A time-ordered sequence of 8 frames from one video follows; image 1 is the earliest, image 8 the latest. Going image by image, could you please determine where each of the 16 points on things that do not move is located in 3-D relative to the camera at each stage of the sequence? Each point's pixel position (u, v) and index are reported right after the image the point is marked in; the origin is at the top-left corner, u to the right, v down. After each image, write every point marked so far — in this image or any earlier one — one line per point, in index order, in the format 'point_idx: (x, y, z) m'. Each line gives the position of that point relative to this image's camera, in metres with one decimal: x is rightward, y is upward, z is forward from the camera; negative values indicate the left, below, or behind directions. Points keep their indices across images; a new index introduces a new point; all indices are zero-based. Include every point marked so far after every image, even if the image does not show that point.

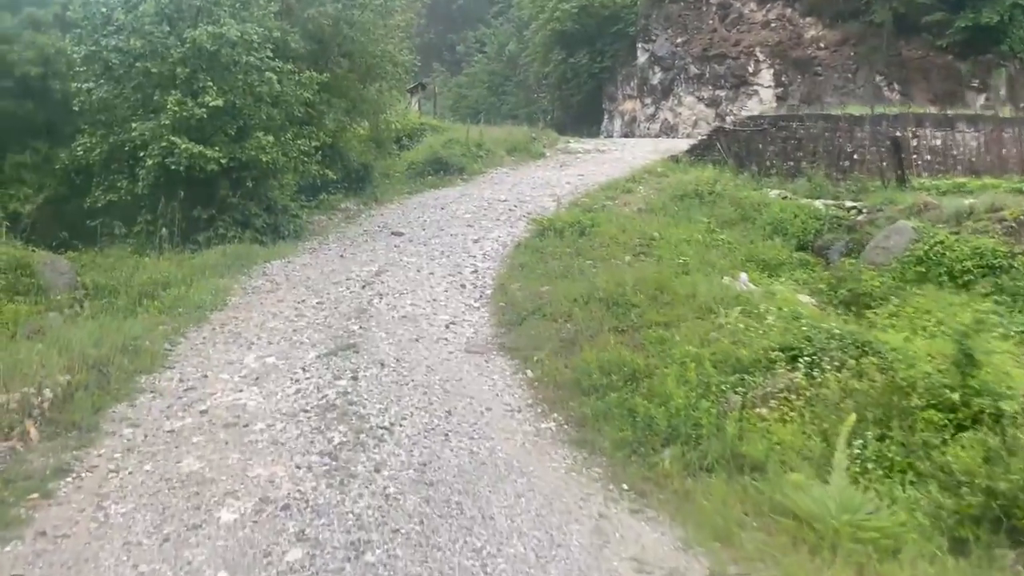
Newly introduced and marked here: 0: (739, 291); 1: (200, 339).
0: (+2.6, 0.0, +8.7) m
1: (-3.3, -0.6, +8.2) m
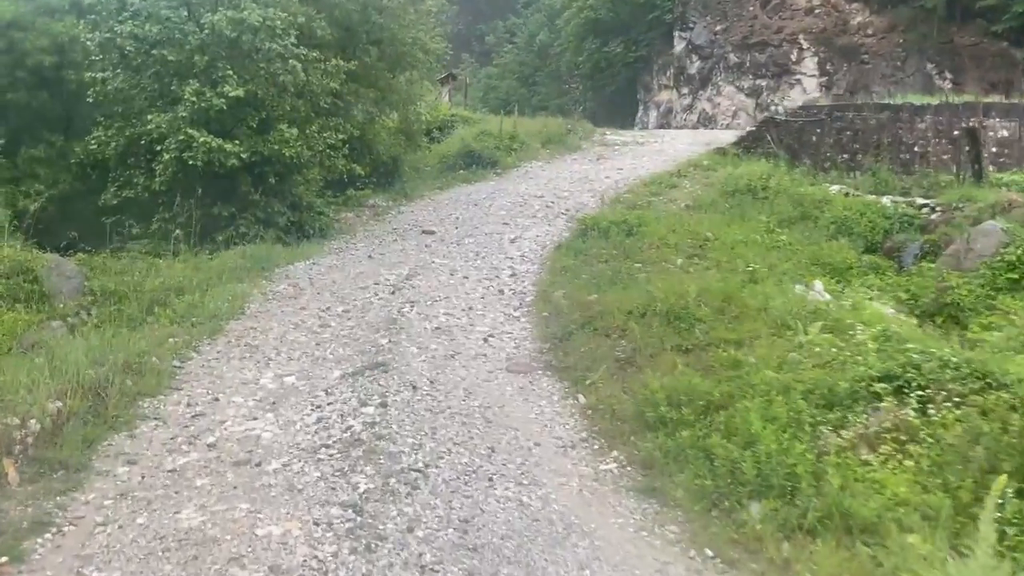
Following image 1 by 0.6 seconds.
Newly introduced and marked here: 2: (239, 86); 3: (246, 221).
0: (+3.0, -0.1, +7.7) m
1: (-2.9, -0.6, +7.4) m
2: (-4.2, +3.1, +11.7) m
3: (-4.3, +1.1, +12.3) m
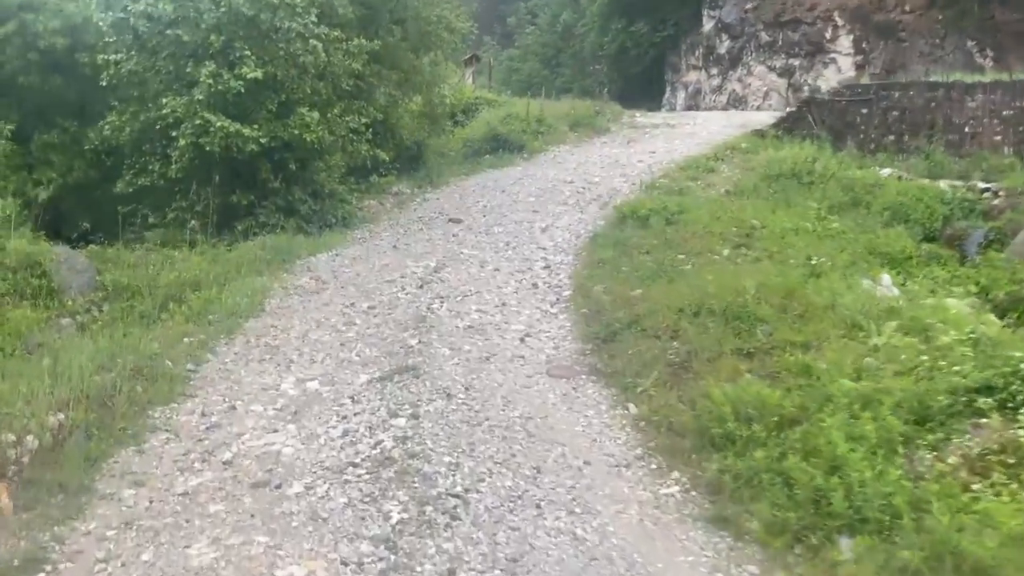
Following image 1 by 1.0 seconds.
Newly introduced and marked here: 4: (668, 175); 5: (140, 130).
0: (+3.4, -0.1, +7.0) m
1: (-2.5, -0.6, +6.9) m
2: (-3.7, +3.2, +11.2) m
3: (-3.8, +1.2, +11.8) m
4: (+3.1, +2.2, +15.1) m
5: (-5.7, +2.4, +11.7) m
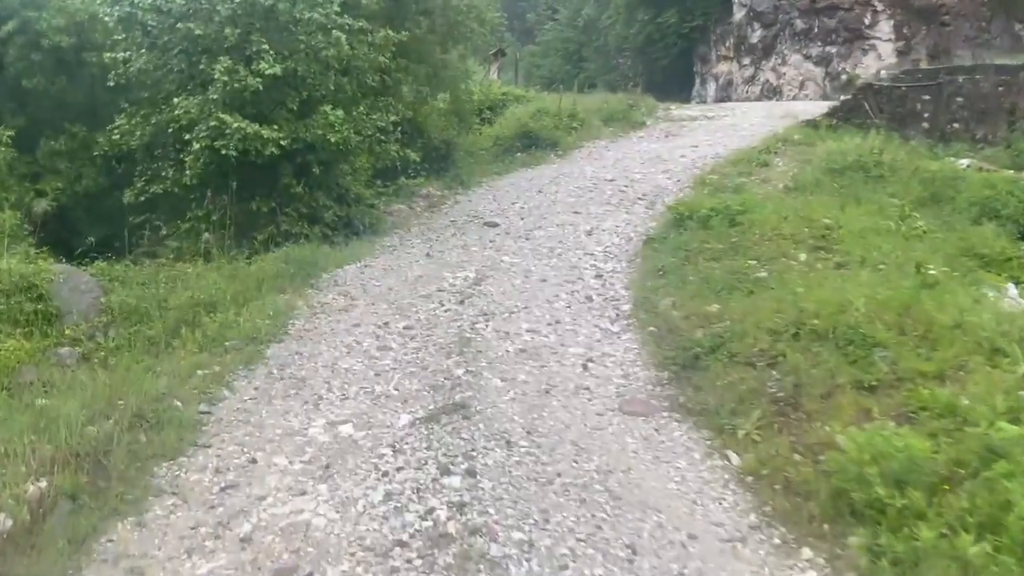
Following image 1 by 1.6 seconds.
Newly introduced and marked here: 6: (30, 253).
0: (+3.9, -0.2, +5.9) m
1: (-2.0, -0.8, +6.0) m
2: (-3.1, +3.0, +10.2) m
3: (-3.2, +1.0, +10.9) m
4: (+3.8, +2.1, +14.0) m
5: (-5.1, +2.2, +10.8) m
6: (-5.4, +0.4, +8.5) m
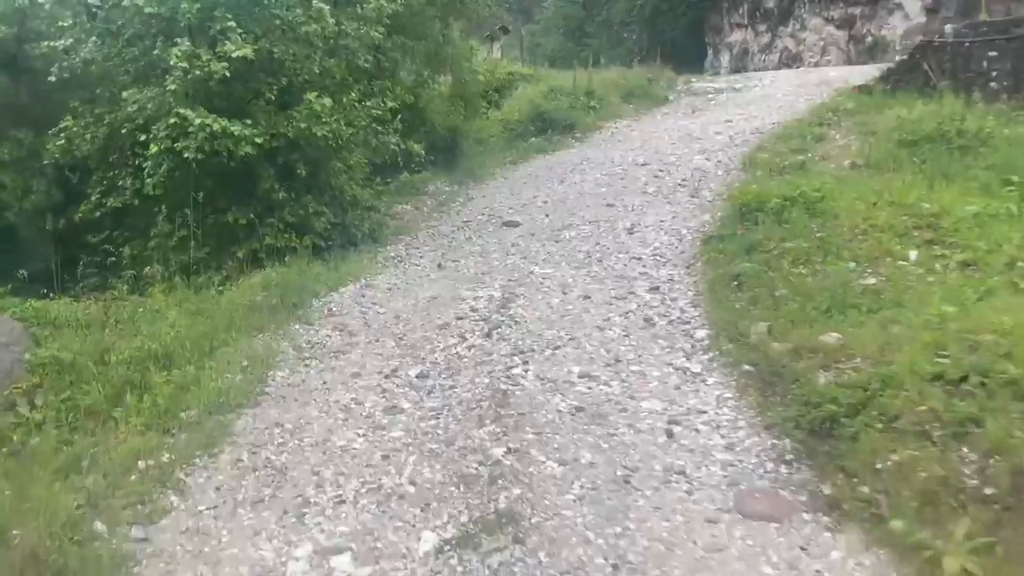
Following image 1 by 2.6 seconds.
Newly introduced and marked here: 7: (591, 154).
0: (+4.2, -0.3, +4.1) m
1: (-1.7, -1.2, +4.2) m
2: (-2.9, +2.7, +8.4) m
3: (-2.9, +0.7, +9.1) m
4: (+4.0, +2.2, +12.2) m
5: (-4.8, +1.8, +9.1) m
6: (-5.0, 0.0, +6.8) m
7: (+1.5, +2.5, +14.4) m
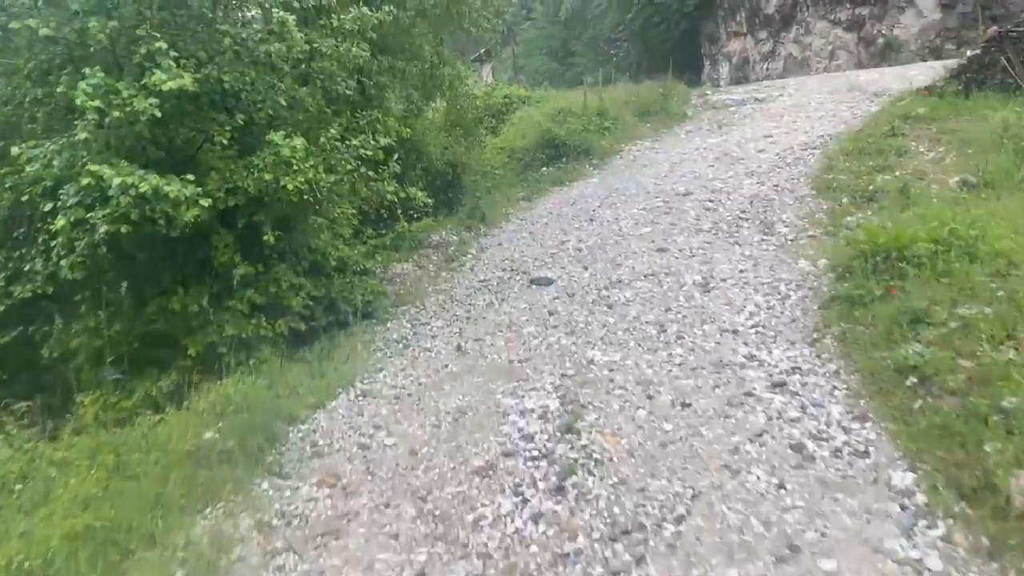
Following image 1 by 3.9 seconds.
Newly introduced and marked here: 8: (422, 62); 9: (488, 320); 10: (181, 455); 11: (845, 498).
0: (+4.7, -0.7, +1.9) m
1: (-1.2, -1.9, +1.9) m
2: (-2.7, +1.8, +6.2) m
3: (-2.5, -0.2, +6.9) m
4: (+4.3, +1.6, +10.0) m
5: (-4.5, +0.7, +6.8) m
6: (-4.6, -1.0, +4.5) m
7: (+1.7, +1.7, +12.2) m
8: (-1.2, +3.0, +10.0) m
9: (-0.2, -0.3, +7.4) m
10: (-2.0, -1.0, +4.6) m
11: (+1.6, -1.0, +3.7) m
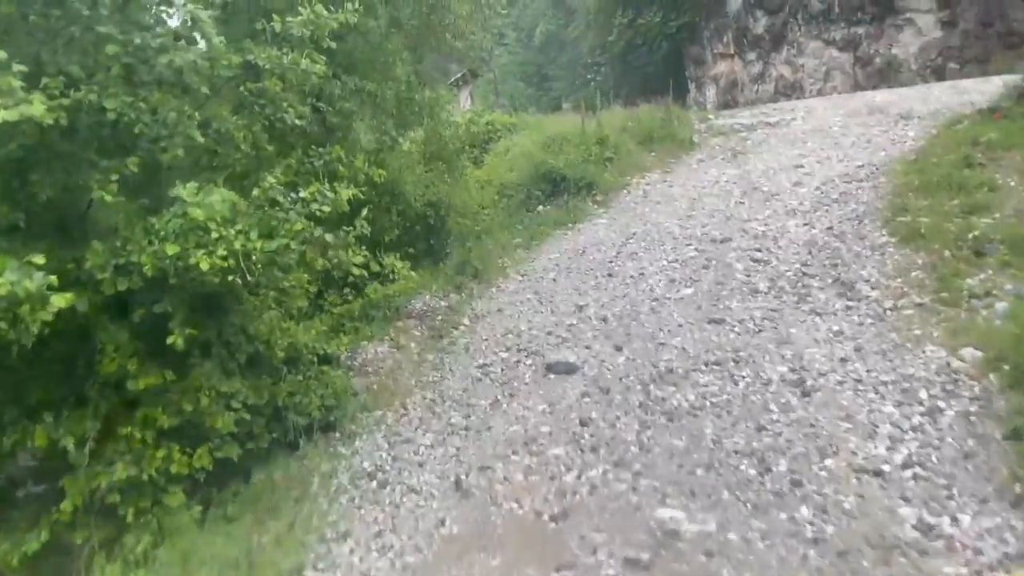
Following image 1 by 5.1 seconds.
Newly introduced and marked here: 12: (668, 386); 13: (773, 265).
0: (+5.0, -1.1, -0.1) m
1: (-0.8, -2.4, -0.3) m
2: (-2.5, +1.0, +4.1) m
3: (-2.3, -1.0, +4.7) m
4: (+4.3, +0.8, +8.1) m
5: (-4.4, 0.0, +4.6) m
6: (-4.3, -1.7, +2.2) m
7: (+1.6, +0.8, +10.2) m
8: (-1.2, +2.2, +8.0) m
9: (-0.1, -1.0, +5.3) m
10: (-1.7, -1.7, +2.4) m
11: (+1.9, -1.6, +1.7) m
12: (+1.1, -0.7, +5.6) m
13: (+2.7, +0.2, +7.8) m
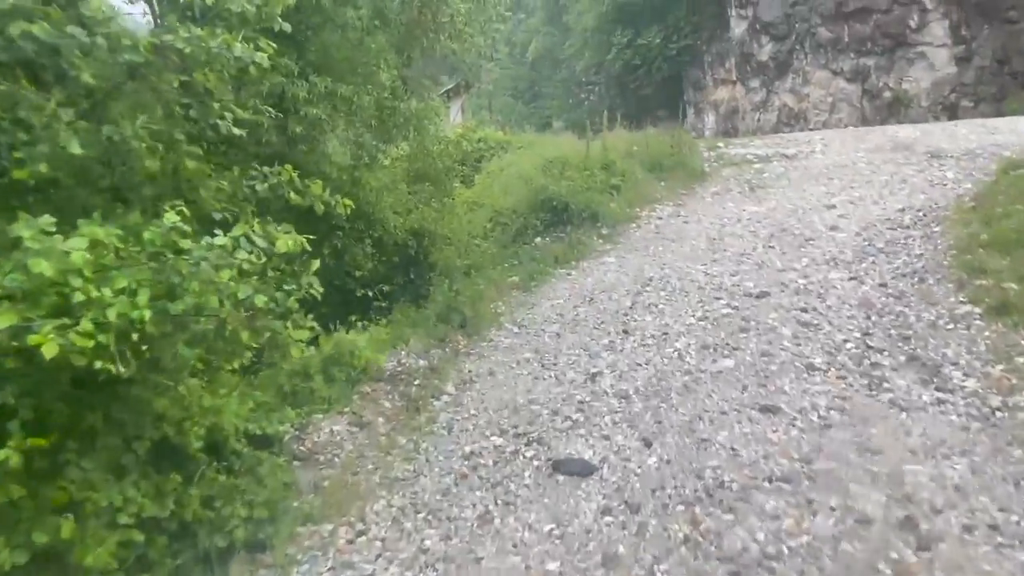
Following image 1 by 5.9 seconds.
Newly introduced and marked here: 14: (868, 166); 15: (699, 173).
0: (+5.1, -1.7, -1.4) m
1: (-0.7, -2.7, -1.8) m
2: (-2.4, +0.7, +2.6) m
3: (-2.3, -1.3, +3.1) m
4: (+4.3, +0.2, +6.8) m
5: (-4.3, -0.3, +3.0) m
6: (-4.3, -1.9, +0.6) m
7: (+1.6, +0.2, +8.8) m
8: (-1.1, +1.7, +6.5) m
9: (-0.1, -1.4, +3.8) m
10: (-1.7, -2.0, +0.9) m
11: (+2.0, -2.0, +0.2) m
12: (+1.1, -1.2, +4.1) m
13: (+2.7, -0.4, +6.4) m
14: (+6.2, +2.1, +13.2) m
15: (+3.3, +2.0, +13.6) m
